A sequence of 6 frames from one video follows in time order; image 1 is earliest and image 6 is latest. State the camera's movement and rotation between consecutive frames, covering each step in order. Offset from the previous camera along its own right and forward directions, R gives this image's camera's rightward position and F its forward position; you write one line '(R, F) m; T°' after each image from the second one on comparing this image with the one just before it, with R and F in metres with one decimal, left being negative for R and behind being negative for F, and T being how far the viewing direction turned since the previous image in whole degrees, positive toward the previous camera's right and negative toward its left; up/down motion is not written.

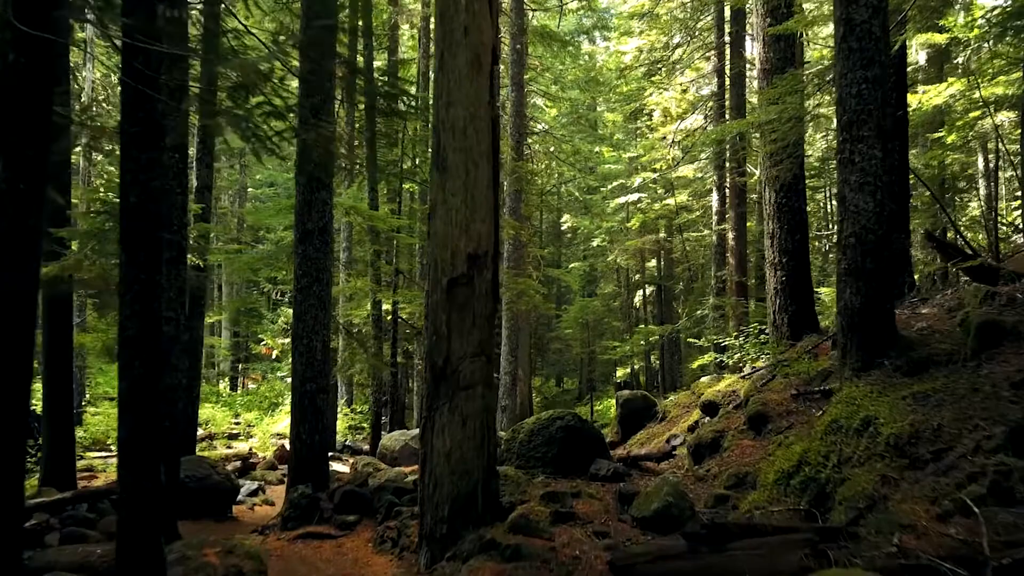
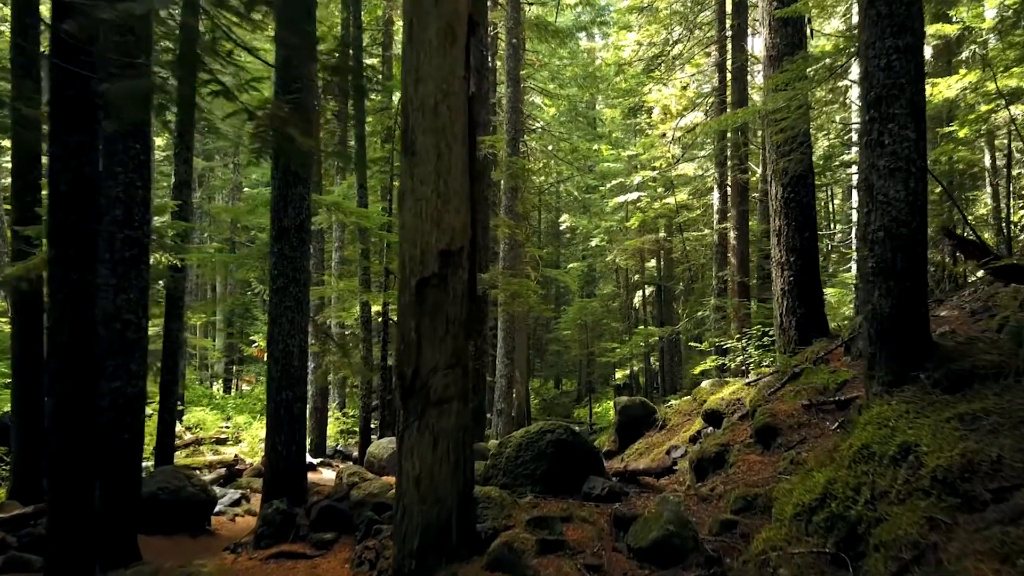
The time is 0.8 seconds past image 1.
(+0.1, +0.5) m; 0°
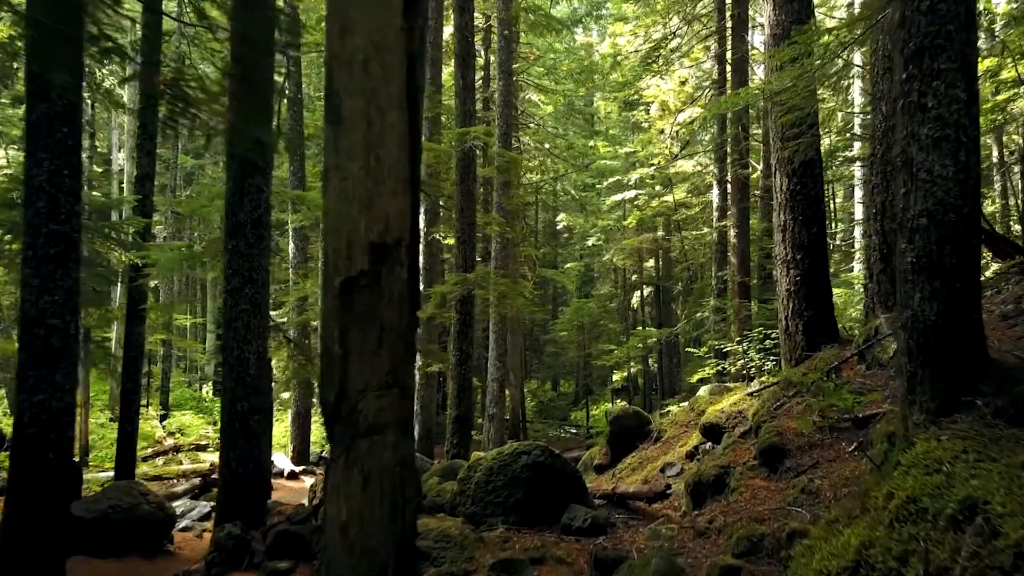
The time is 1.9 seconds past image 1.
(+0.2, +0.7) m; 0°
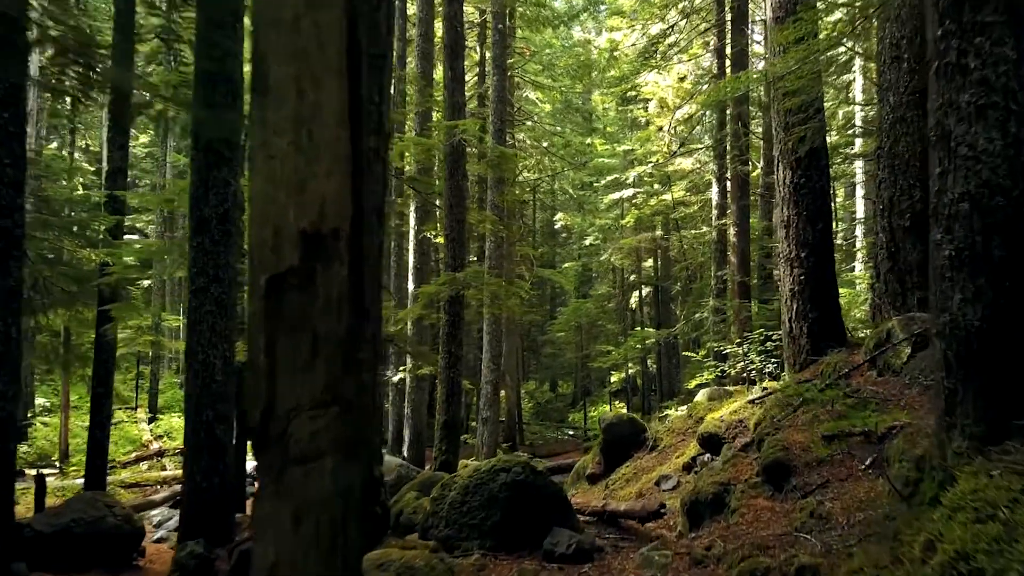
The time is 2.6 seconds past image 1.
(+0.2, +0.5) m; 0°
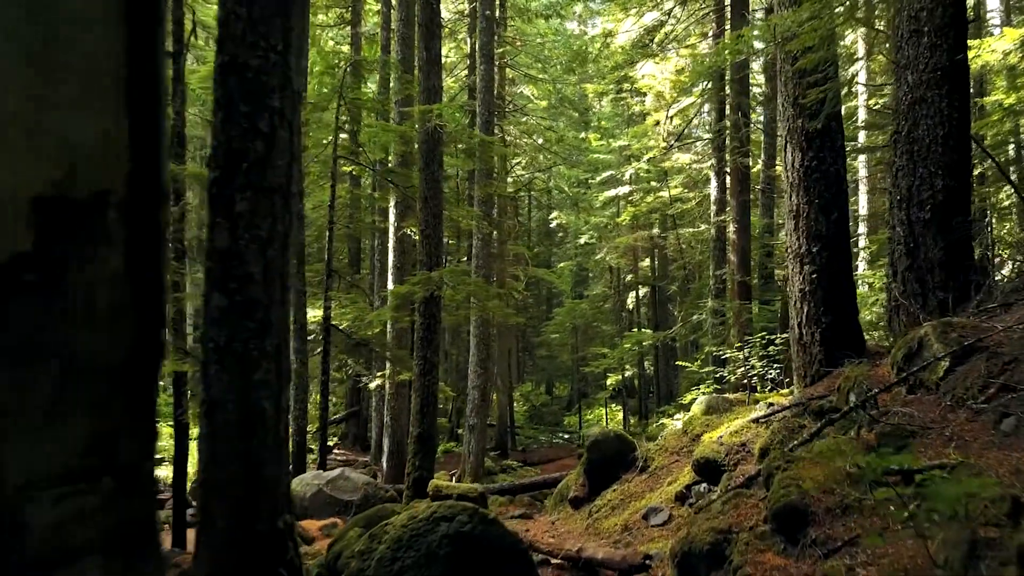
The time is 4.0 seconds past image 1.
(+0.3, +1.0) m; 0°
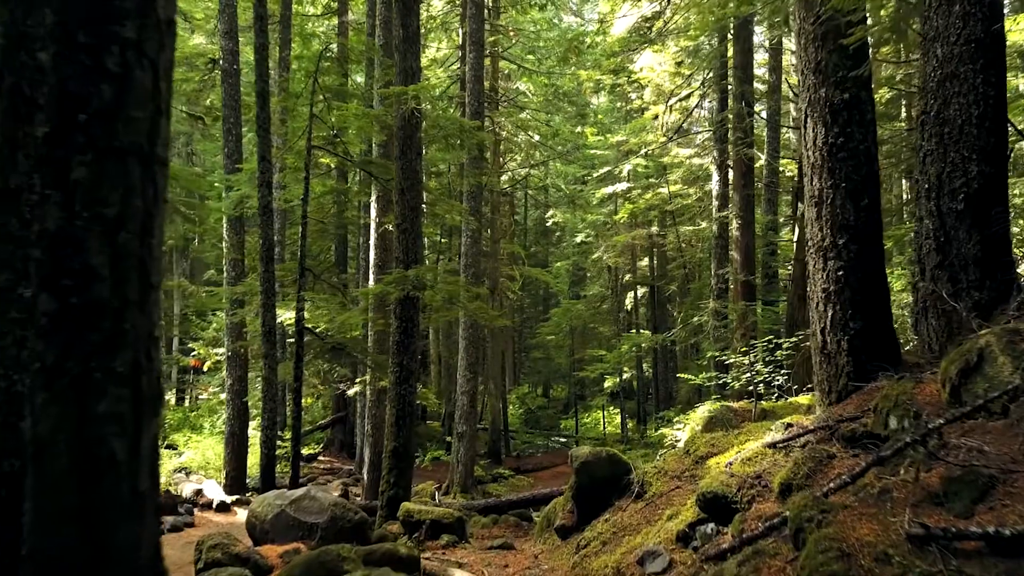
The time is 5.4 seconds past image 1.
(+0.2, +1.0) m; 0°
